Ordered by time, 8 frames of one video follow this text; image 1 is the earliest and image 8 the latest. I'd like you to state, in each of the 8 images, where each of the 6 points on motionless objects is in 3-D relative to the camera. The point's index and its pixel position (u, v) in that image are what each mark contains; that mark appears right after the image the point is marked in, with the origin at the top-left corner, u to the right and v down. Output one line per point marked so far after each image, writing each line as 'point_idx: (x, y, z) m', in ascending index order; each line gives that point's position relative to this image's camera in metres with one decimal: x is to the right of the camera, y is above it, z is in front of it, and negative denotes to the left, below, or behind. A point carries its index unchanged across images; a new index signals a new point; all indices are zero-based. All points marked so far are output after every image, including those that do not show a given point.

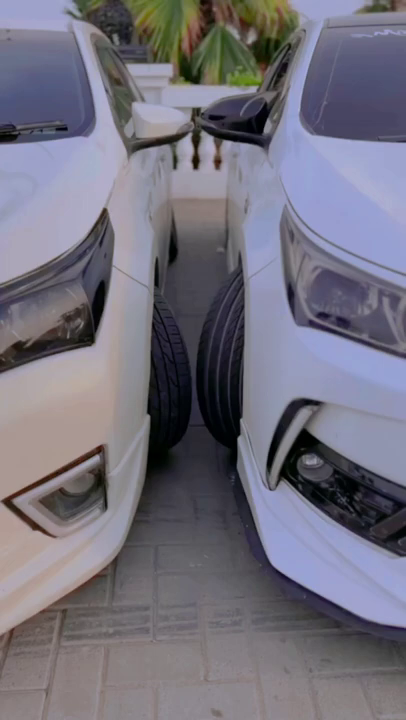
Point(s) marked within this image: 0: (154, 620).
0: (-0.1, -0.8, +1.8) m
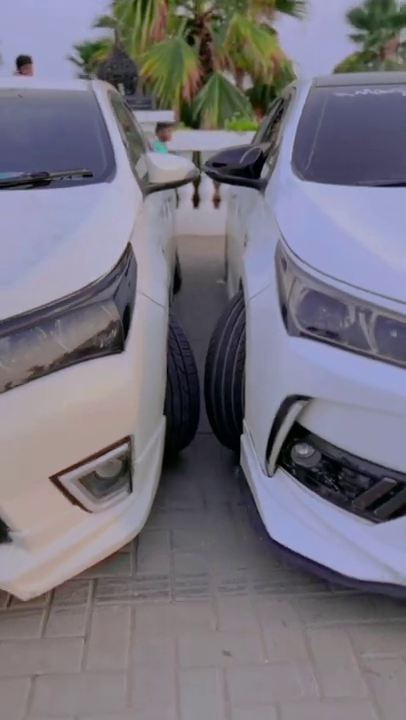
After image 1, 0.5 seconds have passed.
0: (-0.1, -0.8, +2.1) m
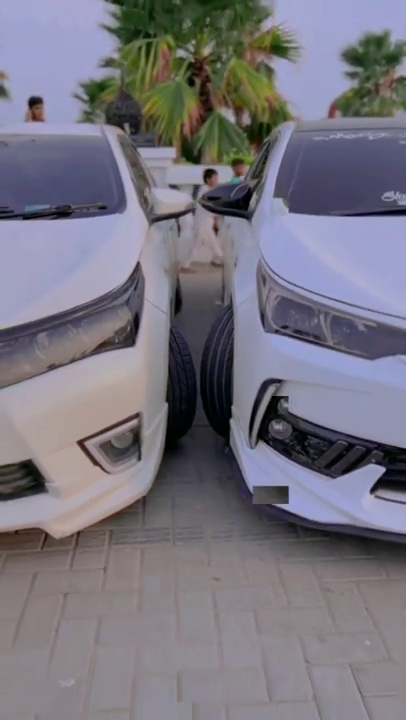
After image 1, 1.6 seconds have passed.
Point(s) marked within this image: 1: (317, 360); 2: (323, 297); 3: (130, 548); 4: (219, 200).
0: (-0.1, -0.7, +2.6) m
1: (+0.4, 0.0, +2.4) m
2: (+0.5, +0.3, +2.5) m
3: (-0.3, -0.8, +2.5) m
4: (+0.1, +1.0, +4.0) m
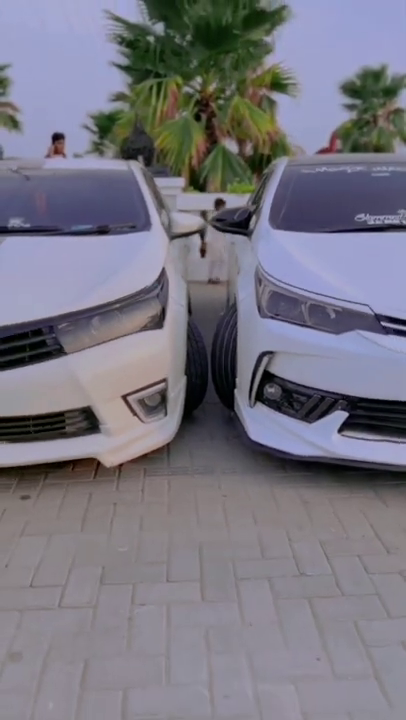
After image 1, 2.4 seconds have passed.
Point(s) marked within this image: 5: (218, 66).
0: (-0.1, -0.6, +3.5) m
1: (+0.5, +0.1, +3.3) m
2: (+0.5, +0.4, +3.4) m
3: (-0.2, -0.7, +3.4) m
4: (+0.2, +1.1, +4.9) m
5: (+0.3, +6.1, +12.9) m
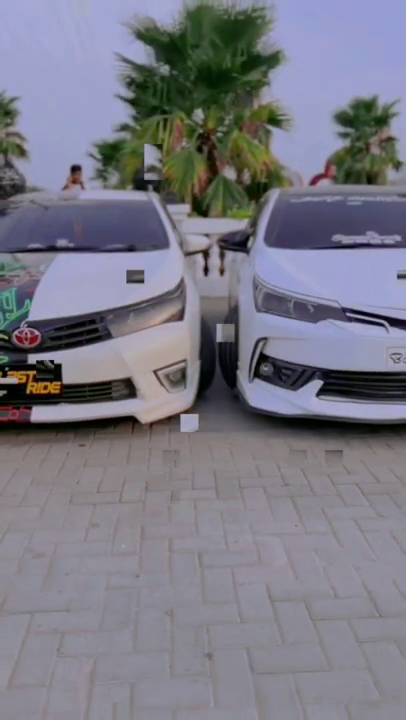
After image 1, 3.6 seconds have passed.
0: (0.0, -0.5, +4.5) m
1: (+0.6, +0.2, +4.4) m
2: (+0.6, +0.5, +4.5) m
3: (-0.2, -0.5, +4.4) m
4: (+0.2, +1.2, +6.1) m
5: (+0.3, +5.9, +14.2) m
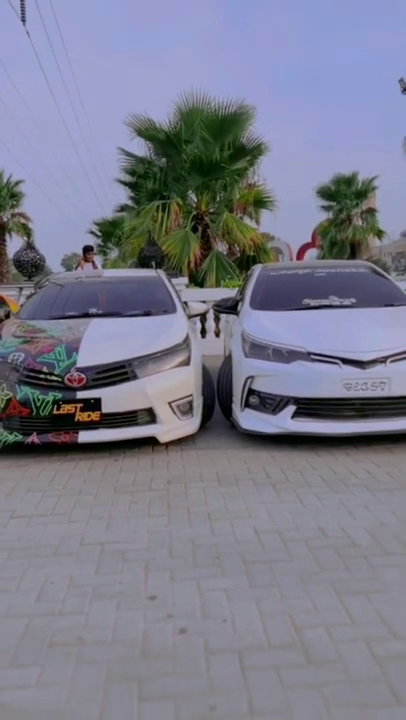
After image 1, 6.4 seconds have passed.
0: (+0.1, -0.8, +5.9) m
1: (+0.6, -0.1, +5.9) m
2: (+0.6, +0.2, +6.0) m
3: (-0.1, -0.9, +5.8) m
4: (+0.2, +0.7, +7.6) m
5: (+0.2, +4.5, +16.2) m
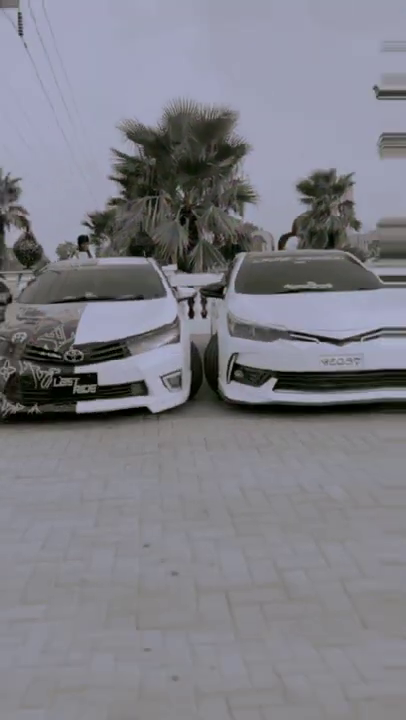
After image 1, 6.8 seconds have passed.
0: (-0.1, -0.6, +6.4) m
1: (+0.5, +0.2, +6.4) m
2: (+0.5, +0.4, +6.5) m
3: (-0.2, -0.6, +6.4) m
4: (+0.1, +0.9, +8.1) m
5: (-0.1, +4.8, +16.7) m
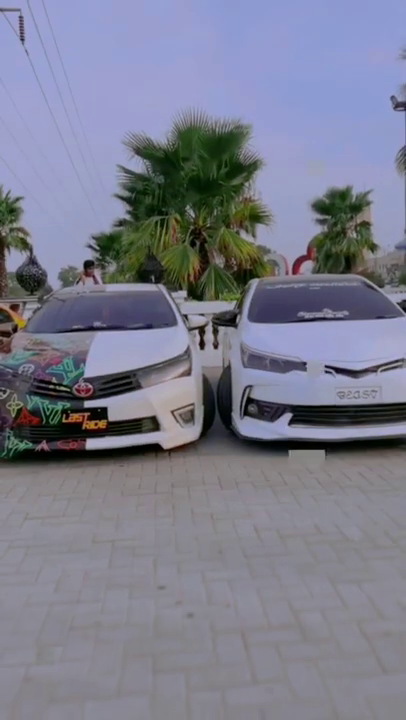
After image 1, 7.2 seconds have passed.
0: (+0.1, -1.0, +6.2) m
1: (+0.6, -0.2, +6.2) m
2: (+0.6, +0.1, +6.3) m
3: (-0.1, -1.0, +6.1) m
4: (+0.2, +0.5, +7.9) m
5: (+0.1, +4.2, +16.6) m
